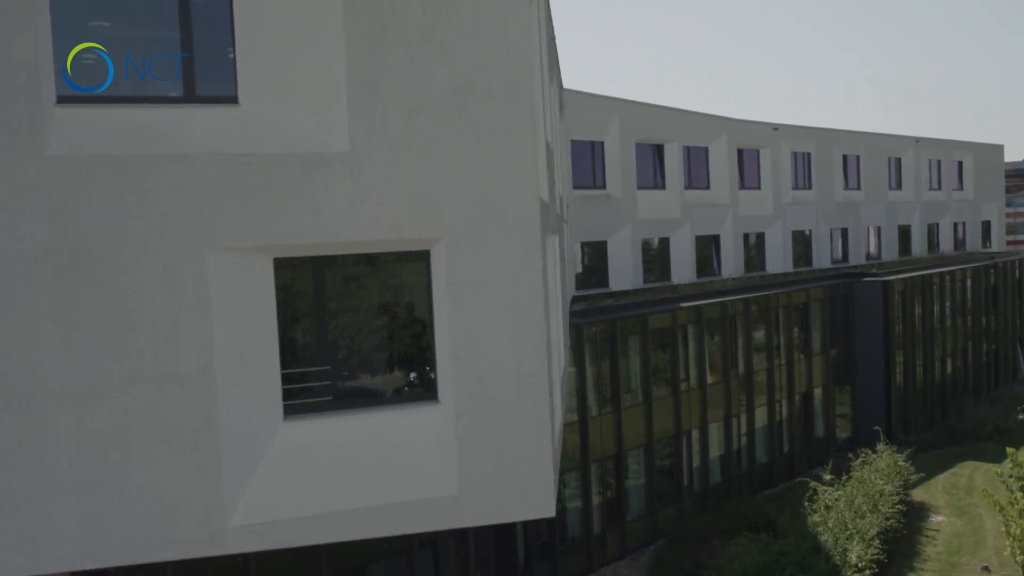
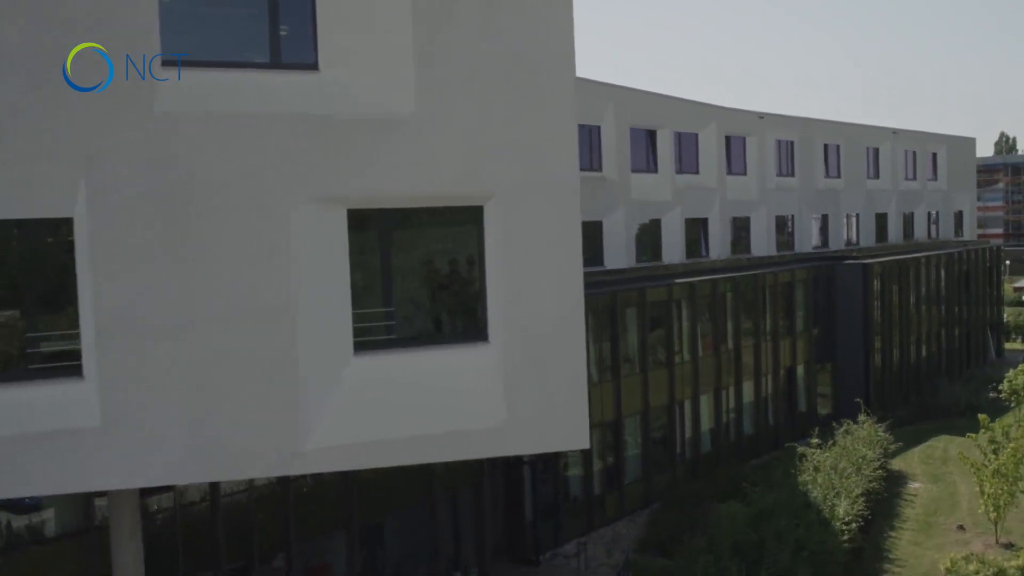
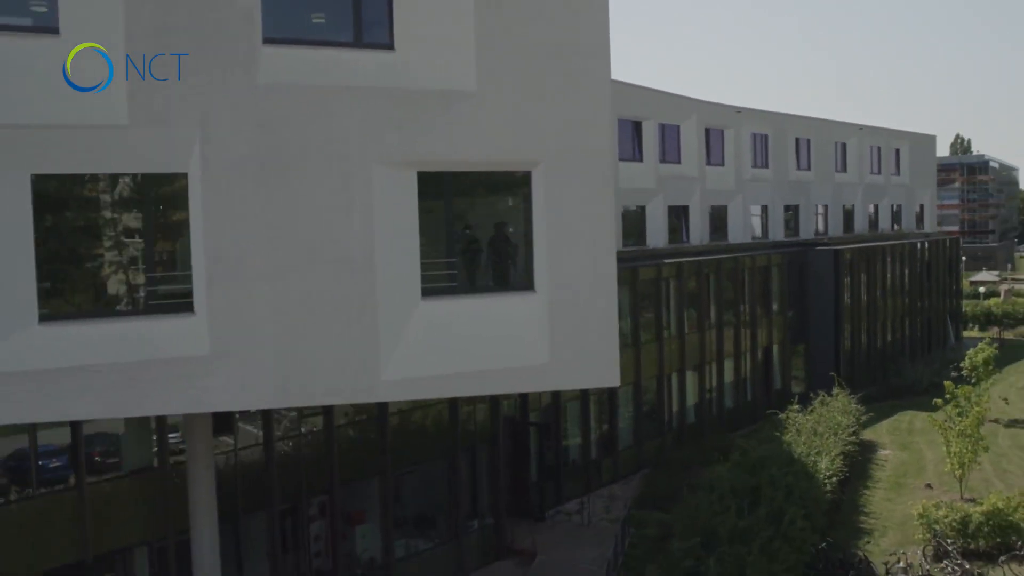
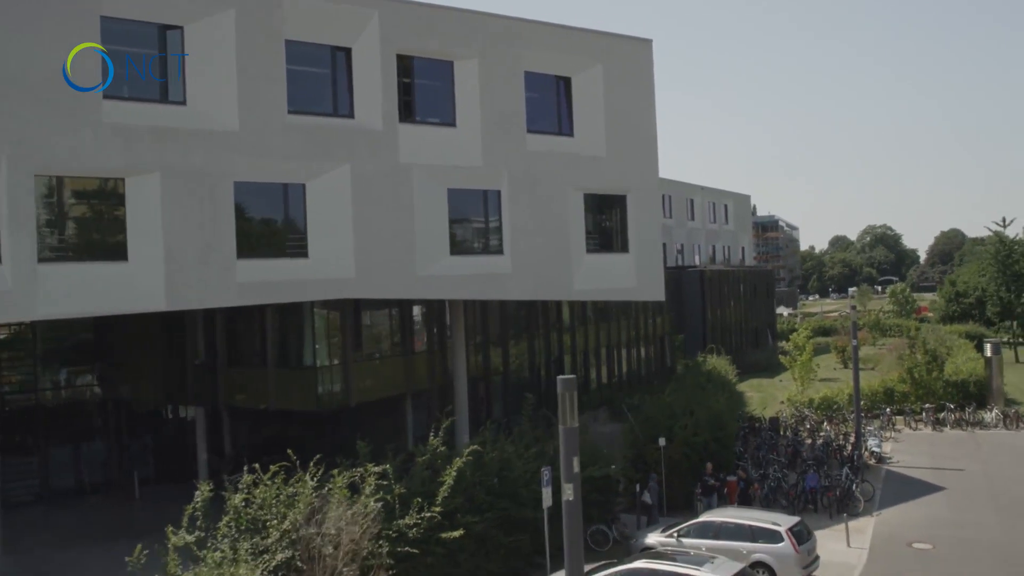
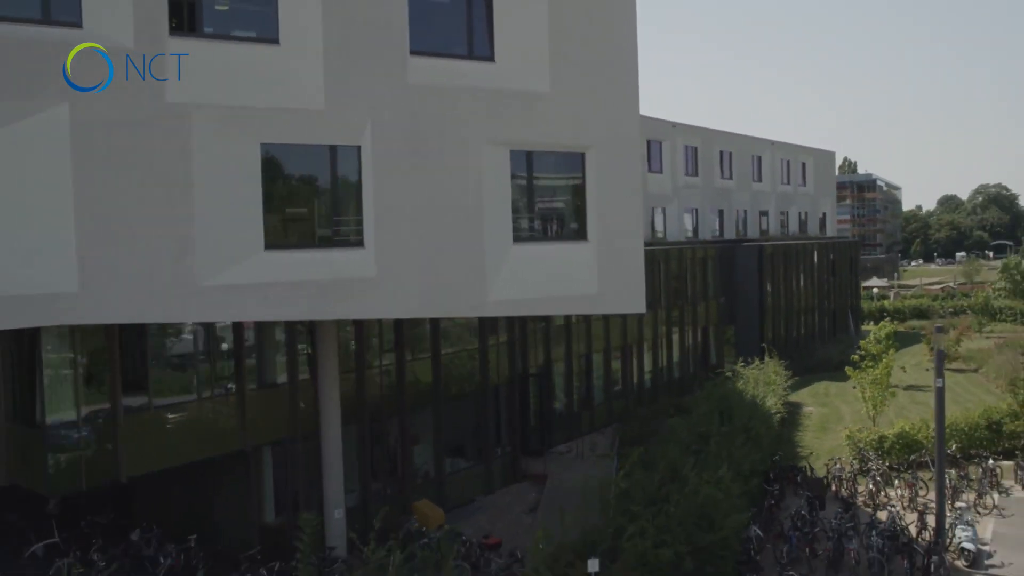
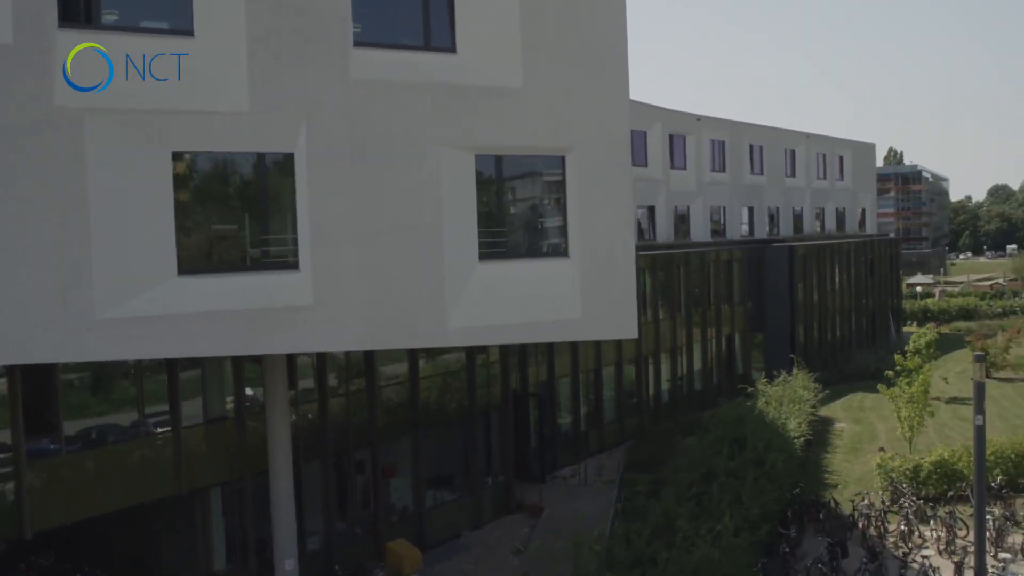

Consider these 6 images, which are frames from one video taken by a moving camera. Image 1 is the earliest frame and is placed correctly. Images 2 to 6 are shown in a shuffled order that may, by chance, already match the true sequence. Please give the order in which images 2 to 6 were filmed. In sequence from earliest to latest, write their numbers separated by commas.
2, 3, 6, 5, 4
